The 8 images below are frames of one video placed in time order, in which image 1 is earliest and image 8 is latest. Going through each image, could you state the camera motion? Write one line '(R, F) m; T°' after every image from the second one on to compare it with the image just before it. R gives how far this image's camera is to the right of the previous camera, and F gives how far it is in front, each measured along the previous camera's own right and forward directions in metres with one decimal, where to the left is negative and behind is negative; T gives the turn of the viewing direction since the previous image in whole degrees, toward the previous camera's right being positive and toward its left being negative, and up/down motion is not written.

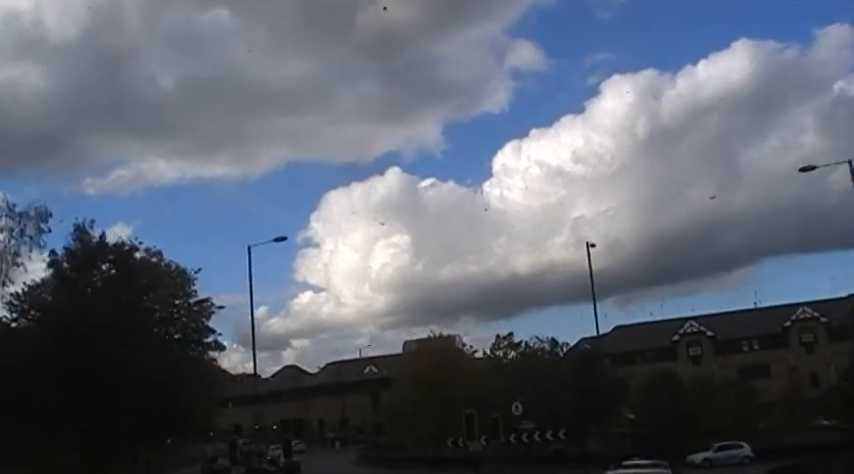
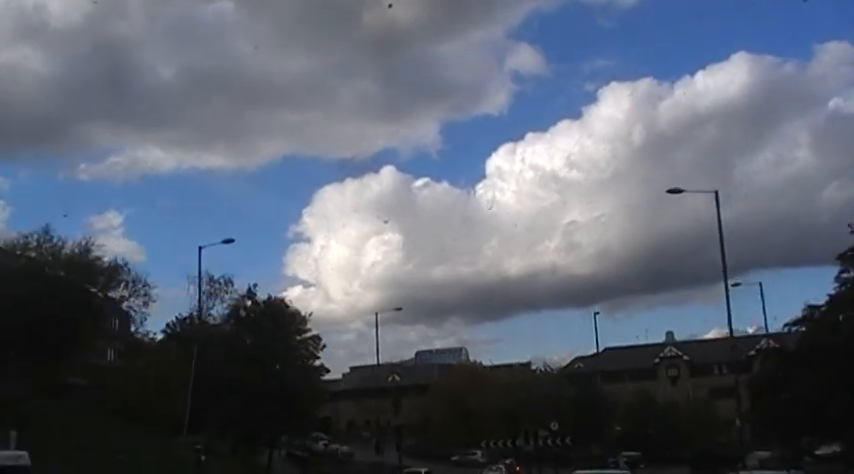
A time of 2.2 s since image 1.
(-3.5, -18.2) m; 0°
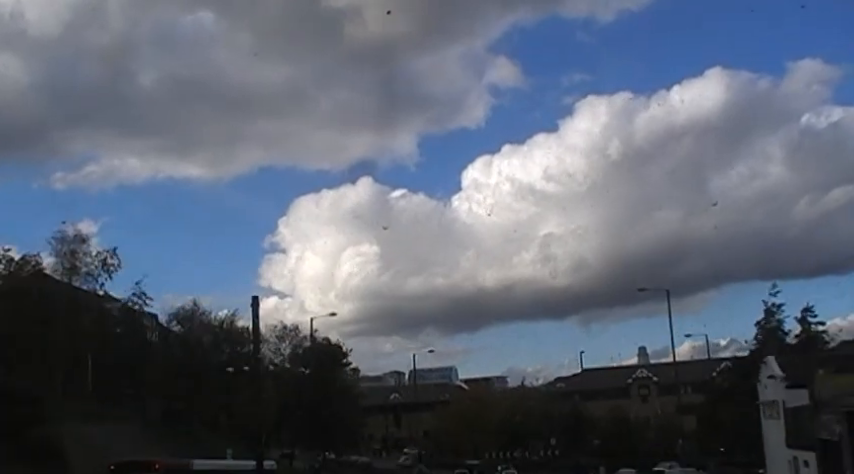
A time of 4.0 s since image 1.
(-3.1, -15.6) m; +1°
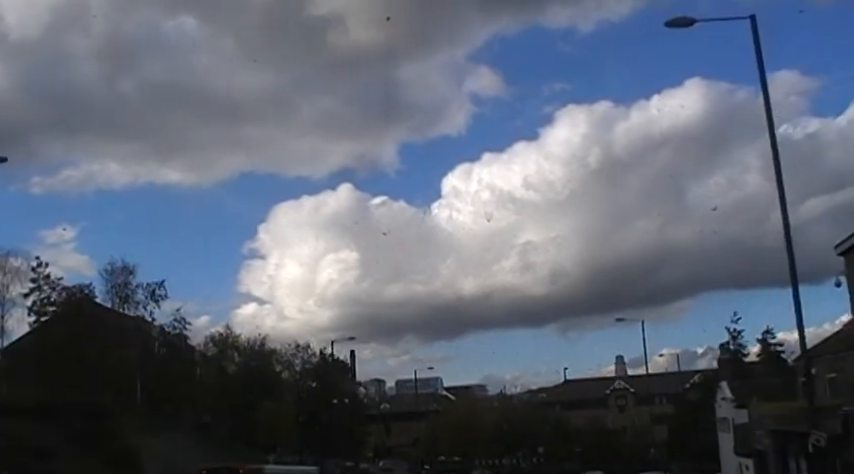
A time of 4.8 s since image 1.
(-1.4, -7.3) m; +1°
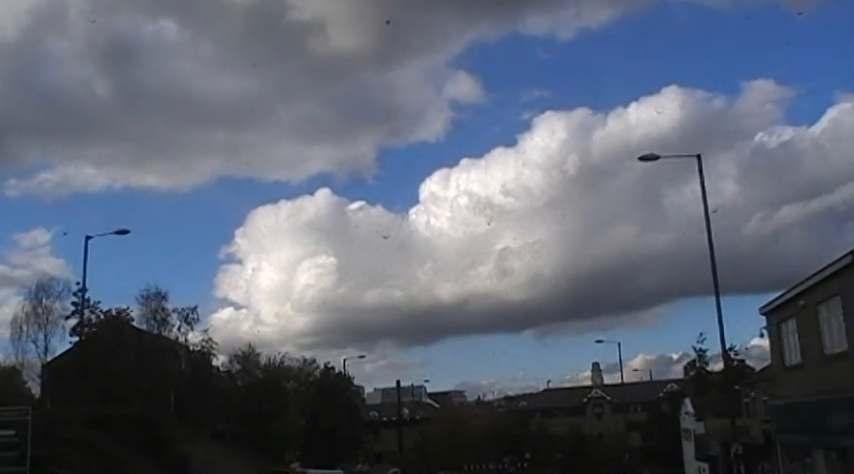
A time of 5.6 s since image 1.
(-1.4, -7.1) m; +1°
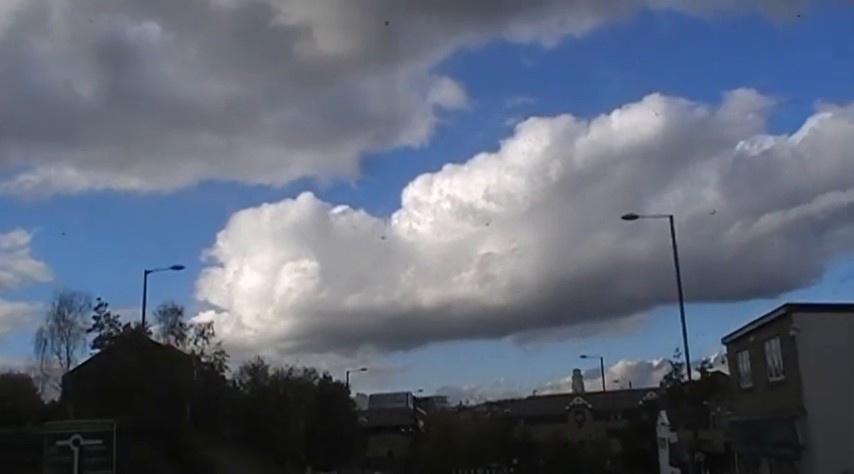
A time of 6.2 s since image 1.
(-1.0, -5.0) m; +1°
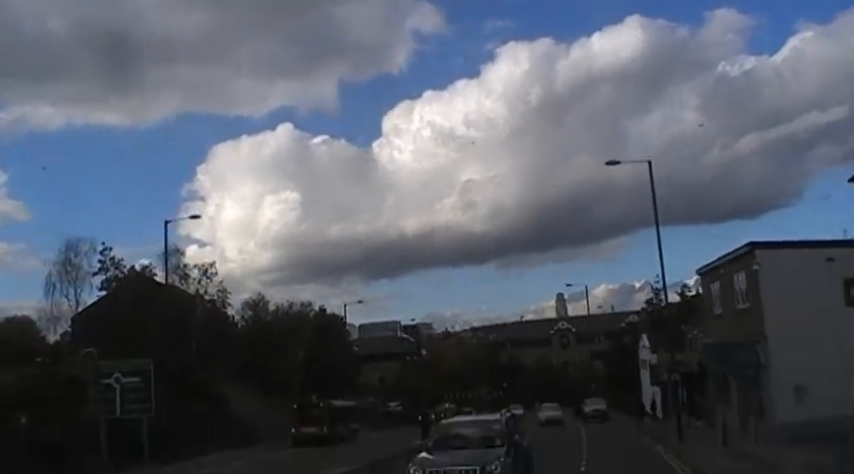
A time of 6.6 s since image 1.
(-0.5, -2.9) m; +1°
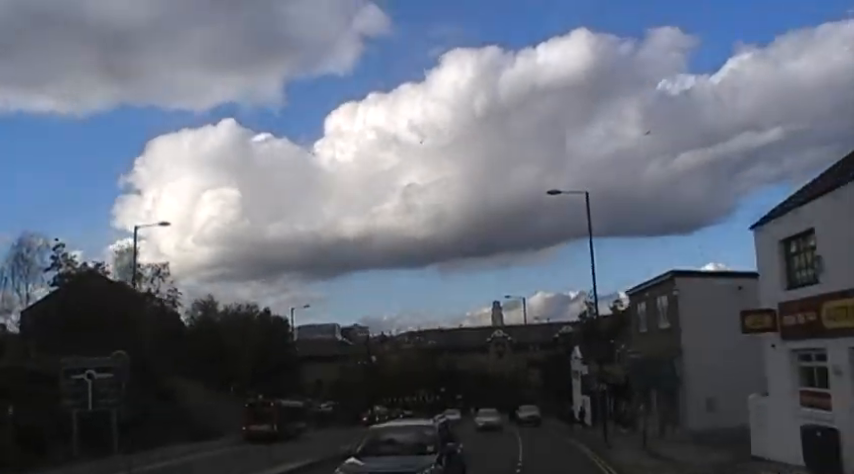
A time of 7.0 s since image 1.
(-0.6, -3.1) m; +3°
